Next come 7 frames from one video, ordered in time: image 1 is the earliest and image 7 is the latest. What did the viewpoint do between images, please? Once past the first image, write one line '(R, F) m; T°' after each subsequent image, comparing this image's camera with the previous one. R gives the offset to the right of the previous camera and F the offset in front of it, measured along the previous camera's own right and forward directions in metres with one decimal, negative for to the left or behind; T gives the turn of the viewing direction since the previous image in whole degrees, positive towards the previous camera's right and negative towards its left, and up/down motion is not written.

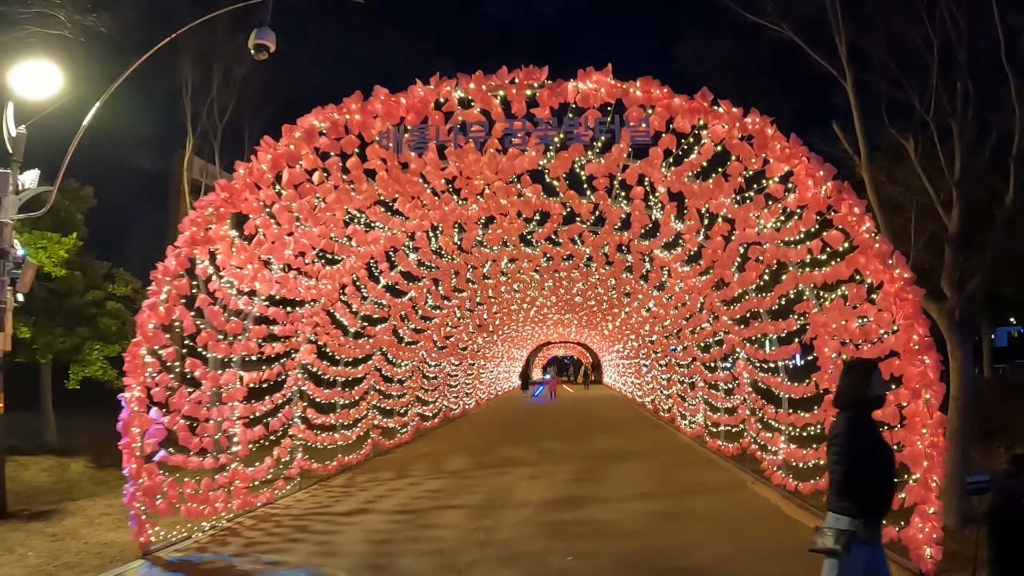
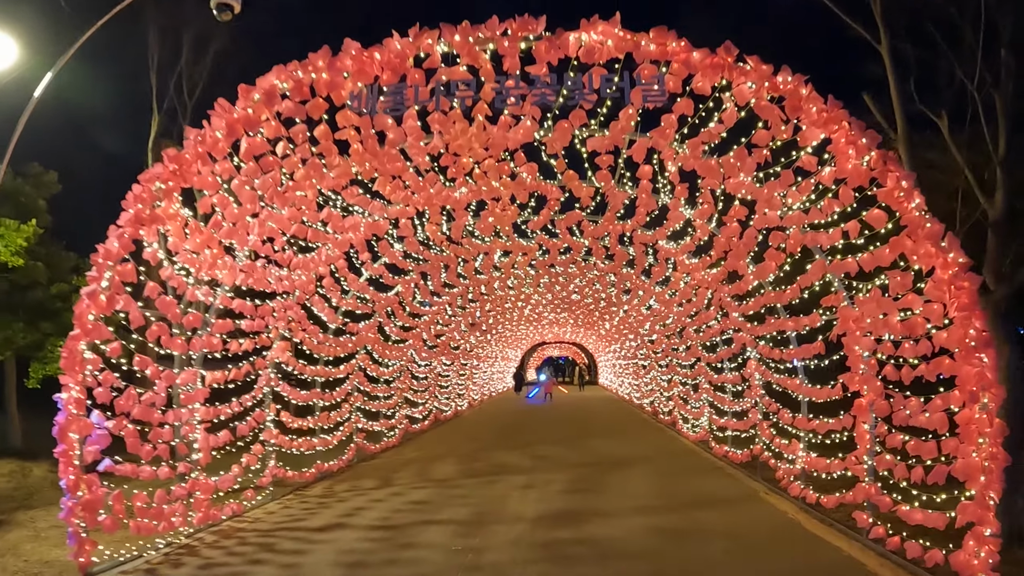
(0.0, +0.8) m; 0°
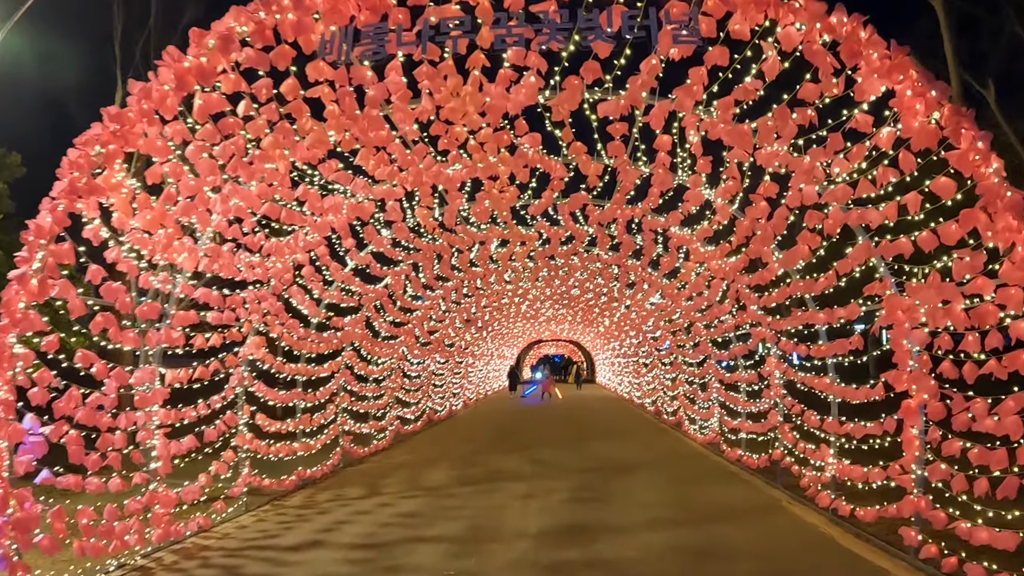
(0.0, +0.8) m; 0°
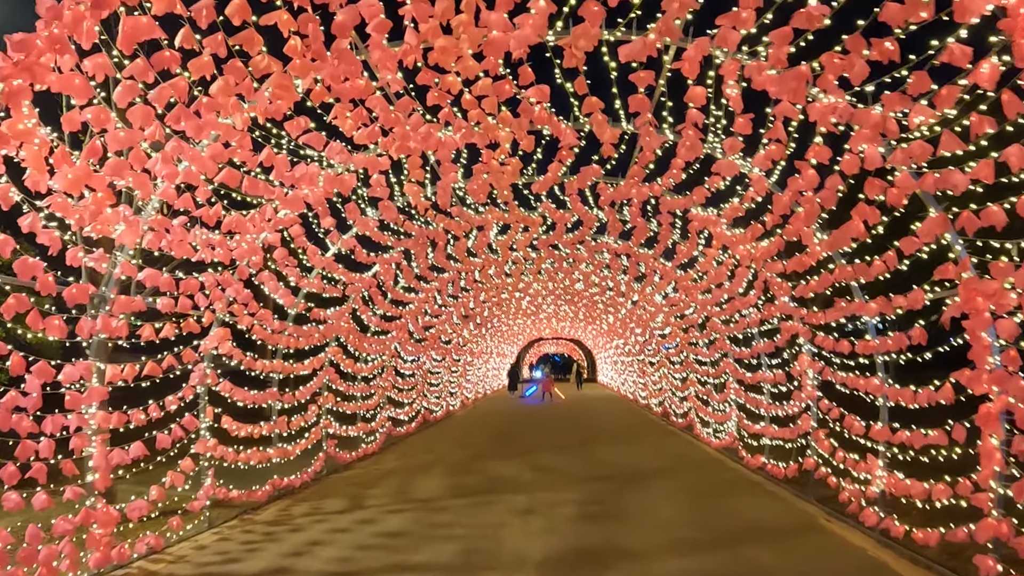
(0.0, +1.0) m; 0°
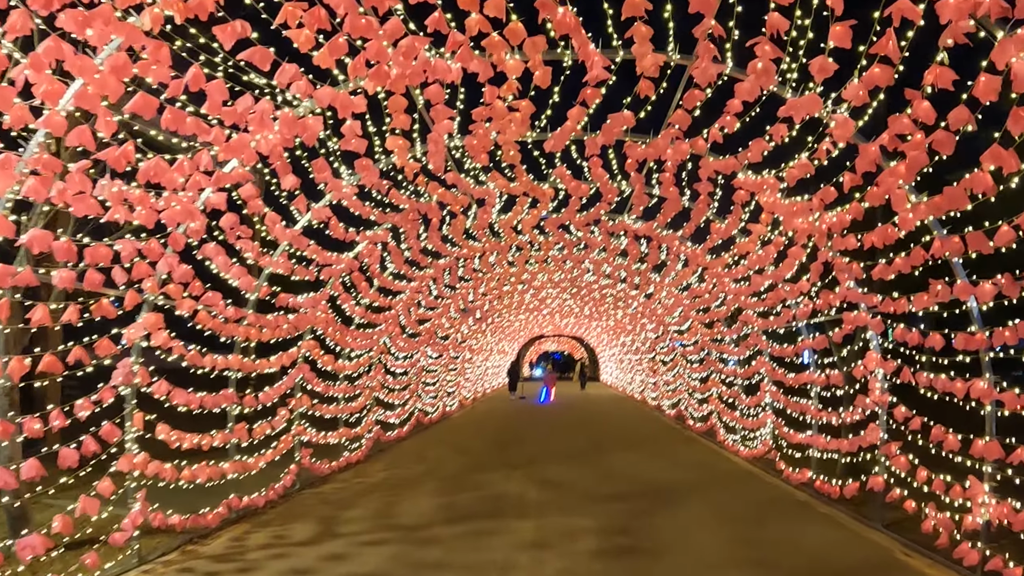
(-0.1, +1.4) m; 0°
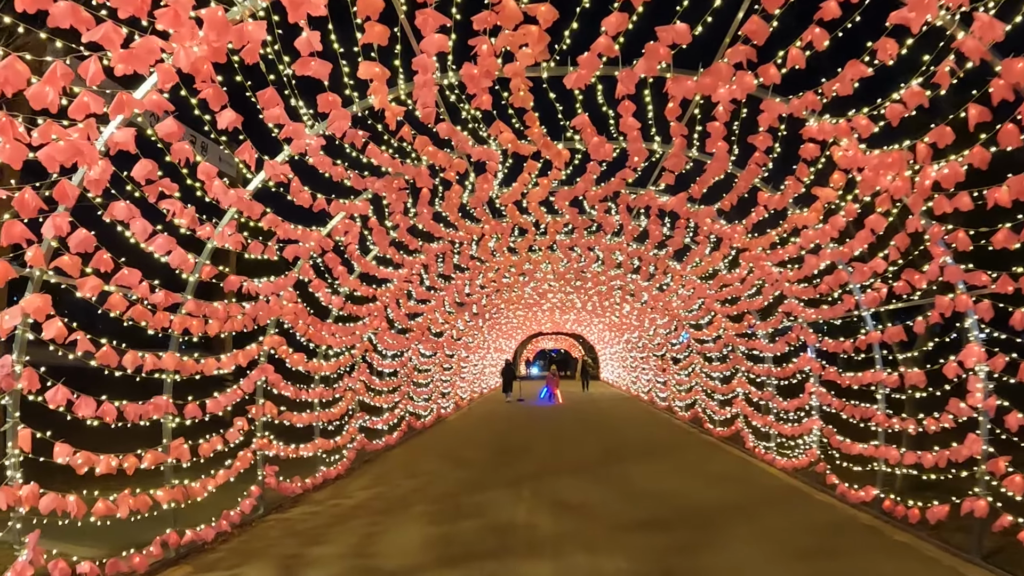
(-0.1, +1.4) m; 0°
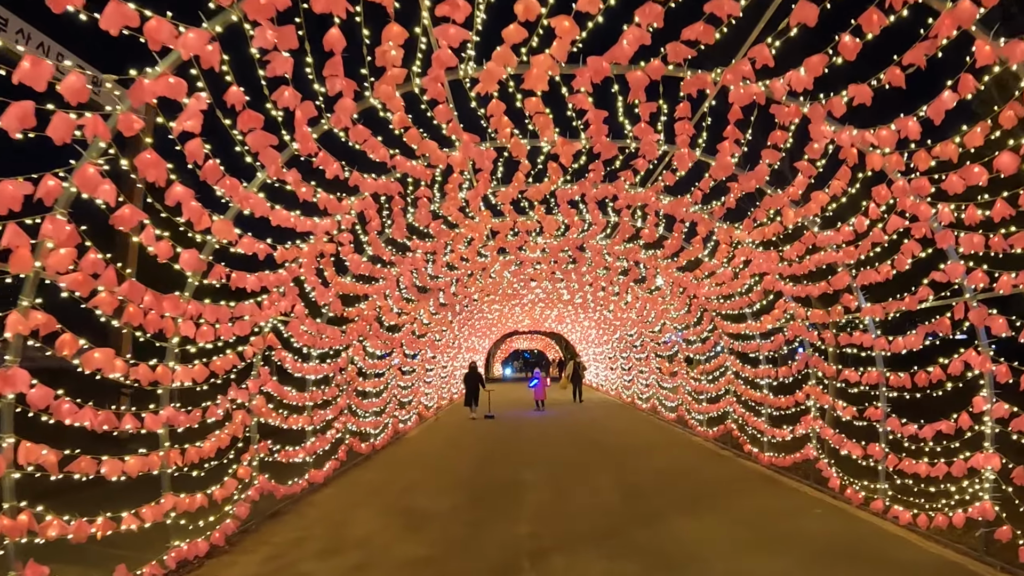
(-0.1, +3.3) m; +2°
